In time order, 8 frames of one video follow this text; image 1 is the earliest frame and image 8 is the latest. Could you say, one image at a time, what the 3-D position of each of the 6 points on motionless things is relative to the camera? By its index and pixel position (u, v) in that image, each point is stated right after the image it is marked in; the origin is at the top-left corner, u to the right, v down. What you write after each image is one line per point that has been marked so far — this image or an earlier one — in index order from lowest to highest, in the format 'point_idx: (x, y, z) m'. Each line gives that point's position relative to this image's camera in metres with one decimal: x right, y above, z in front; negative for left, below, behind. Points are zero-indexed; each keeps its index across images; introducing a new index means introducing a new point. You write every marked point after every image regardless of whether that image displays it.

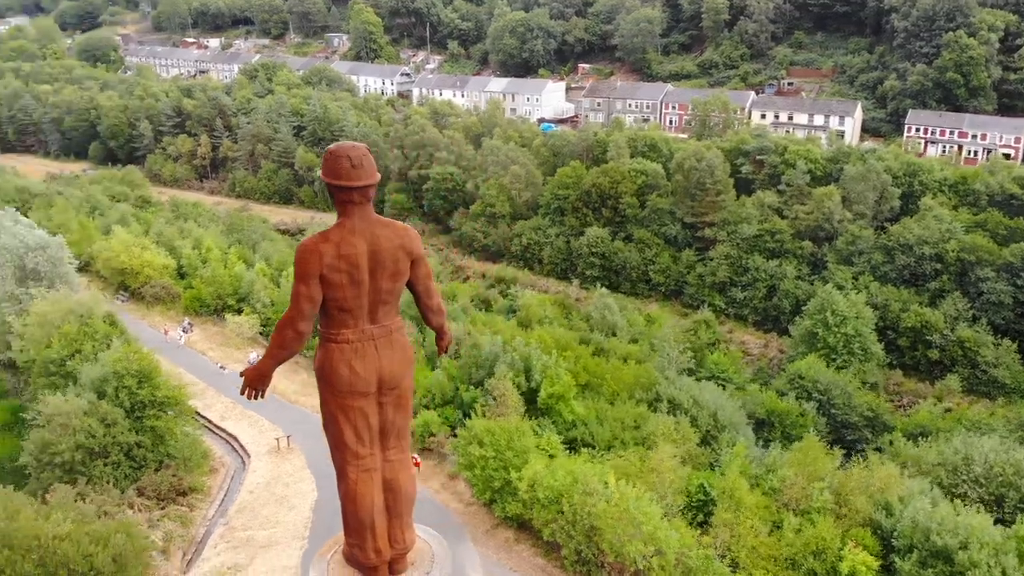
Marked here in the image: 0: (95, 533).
0: (-7.1, -4.1, +15.8) m
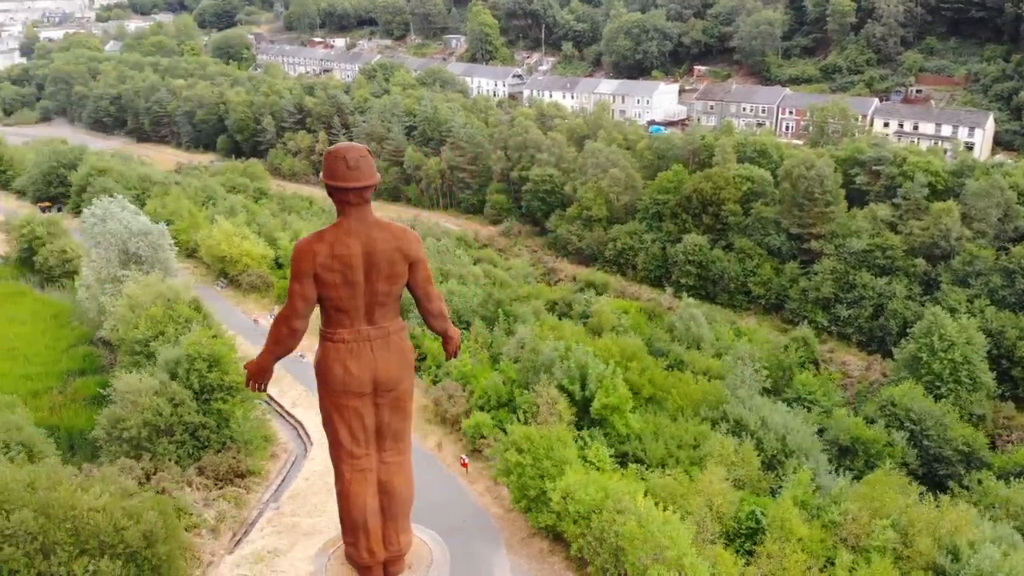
0: (-6.9, -3.9, +16.6) m
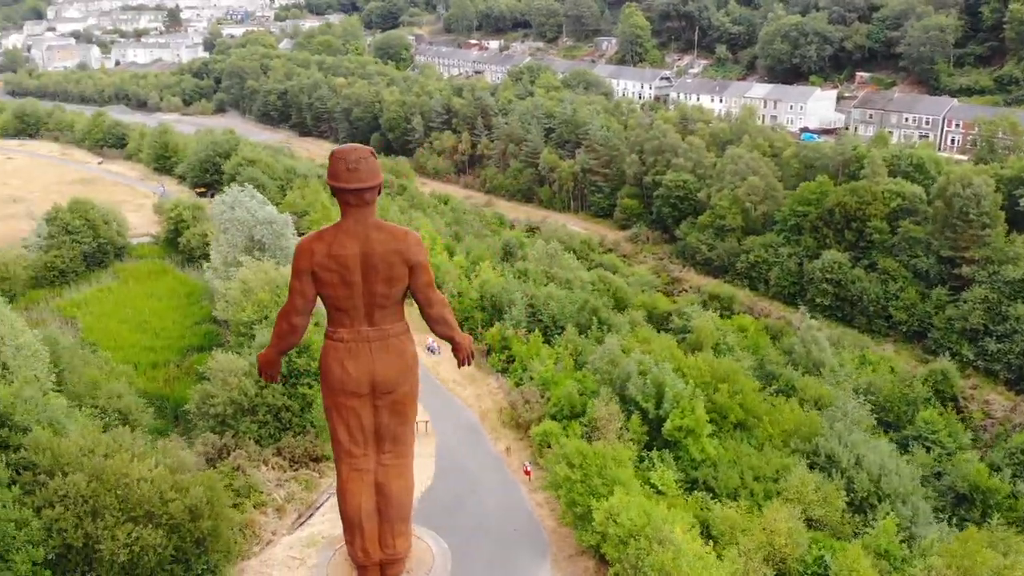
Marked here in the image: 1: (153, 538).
0: (-6.4, -3.7, +17.5) m
1: (-6.4, -4.4, +16.5) m
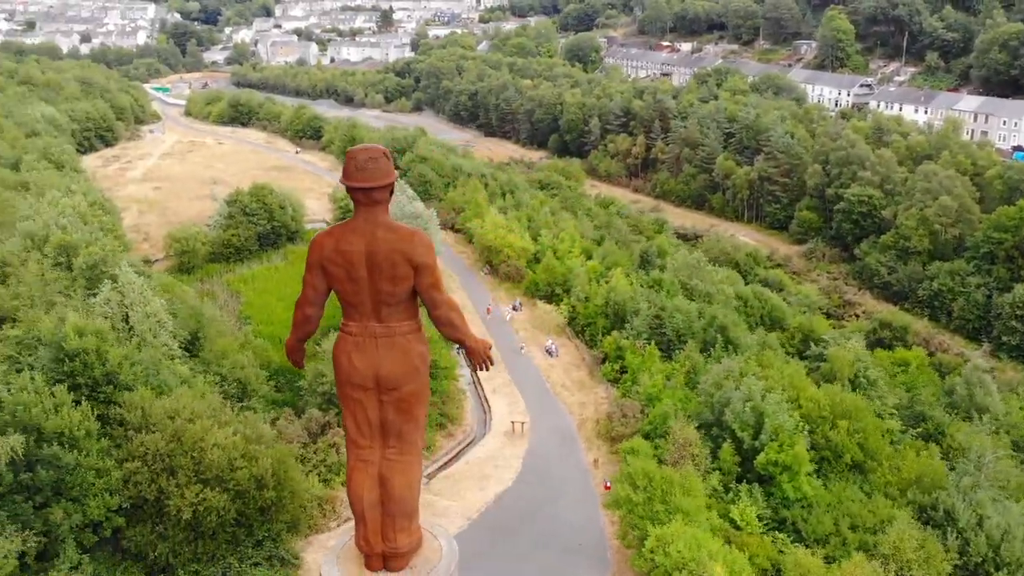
0: (-5.4, -3.3, +18.7) m
1: (-5.7, -4.0, +17.8) m
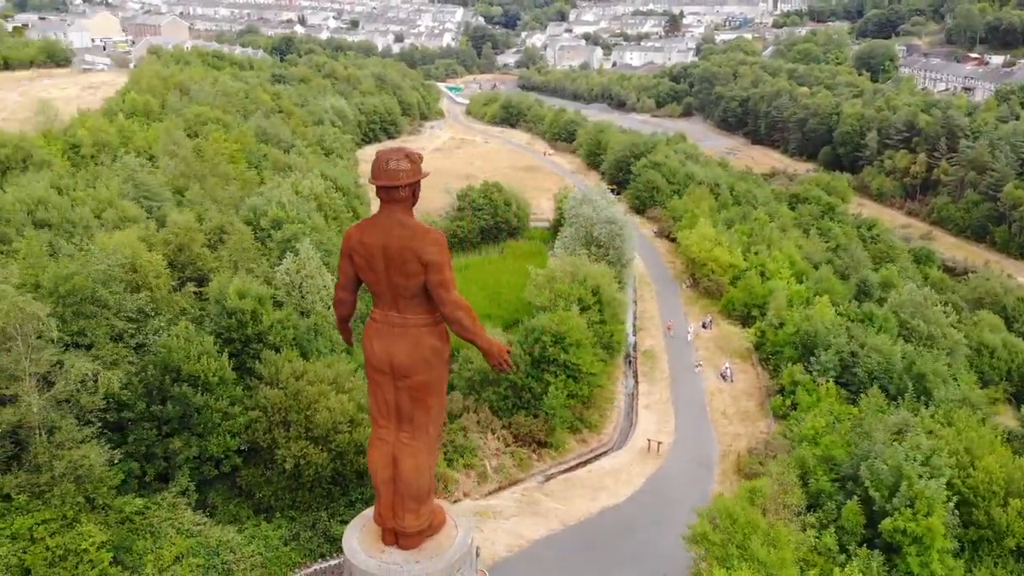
0: (-3.5, -2.9, +20.5) m
1: (-4.2, -3.6, +19.7) m
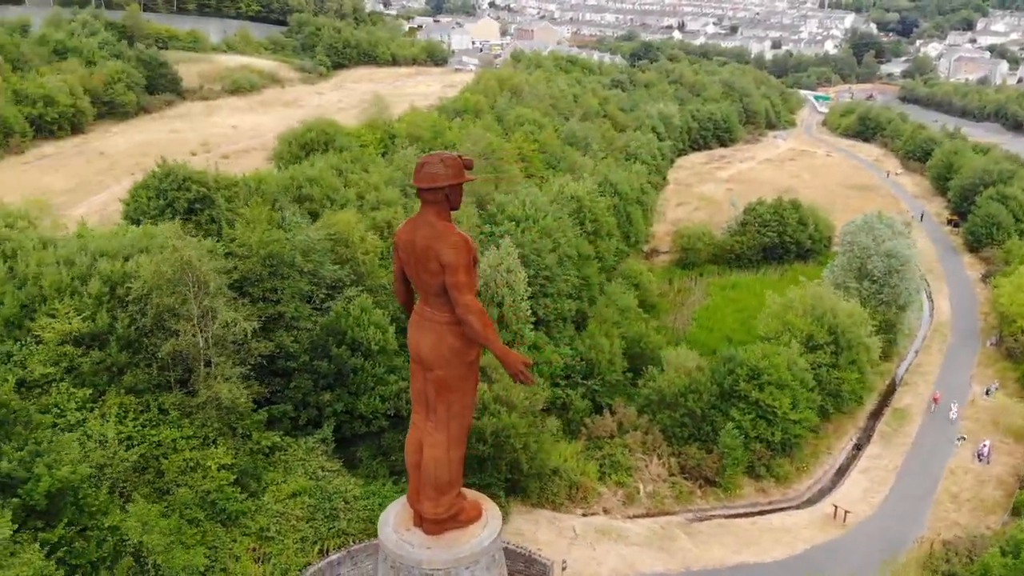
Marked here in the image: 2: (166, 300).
0: (-0.6, -2.8, +21.5) m
1: (-1.6, -3.4, +21.1) m
2: (-7.3, -0.3, +19.0) m
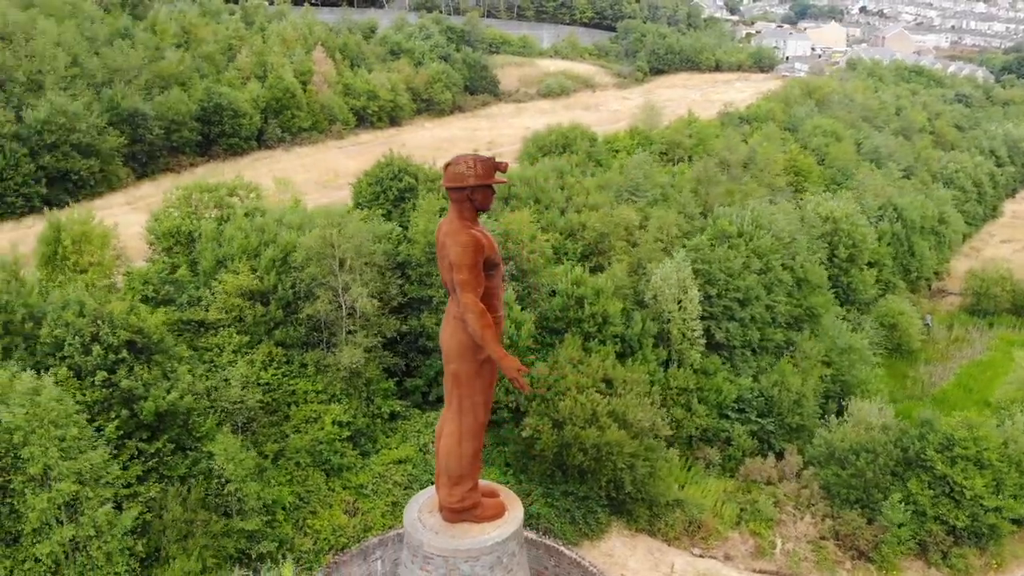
0: (+2.0, -3.1, +21.1) m
1: (+0.8, -3.4, +21.2) m
2: (-4.7, +0.4, +21.7) m
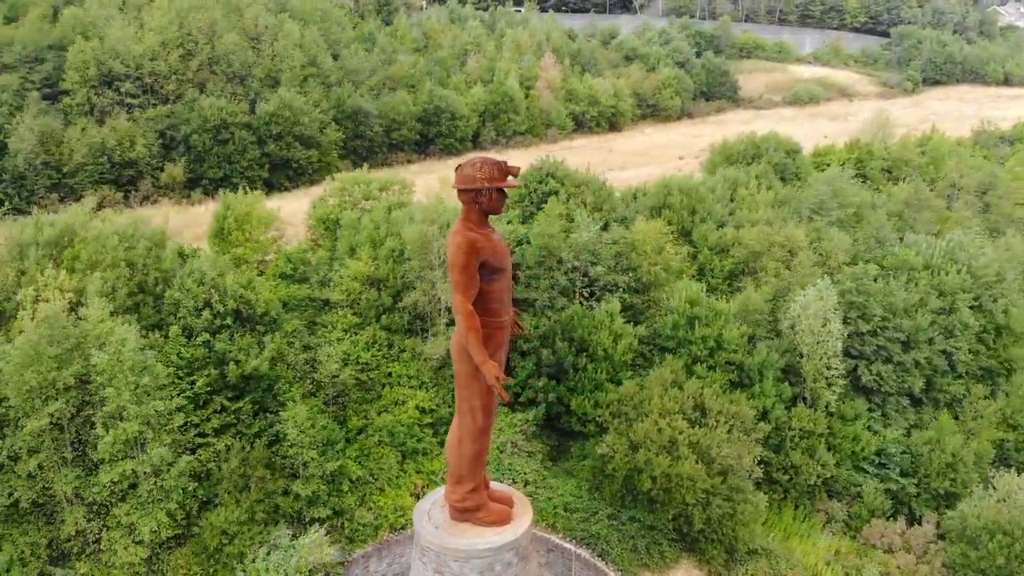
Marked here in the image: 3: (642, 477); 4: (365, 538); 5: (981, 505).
0: (+3.6, -3.5, +19.9) m
1: (+2.4, -3.8, +20.4) m
2: (-2.2, +0.6, +22.7) m
3: (+3.0, -4.3, +20.1) m
4: (-3.2, -5.4, +19.6) m
5: (+10.1, -4.6, +19.5) m
